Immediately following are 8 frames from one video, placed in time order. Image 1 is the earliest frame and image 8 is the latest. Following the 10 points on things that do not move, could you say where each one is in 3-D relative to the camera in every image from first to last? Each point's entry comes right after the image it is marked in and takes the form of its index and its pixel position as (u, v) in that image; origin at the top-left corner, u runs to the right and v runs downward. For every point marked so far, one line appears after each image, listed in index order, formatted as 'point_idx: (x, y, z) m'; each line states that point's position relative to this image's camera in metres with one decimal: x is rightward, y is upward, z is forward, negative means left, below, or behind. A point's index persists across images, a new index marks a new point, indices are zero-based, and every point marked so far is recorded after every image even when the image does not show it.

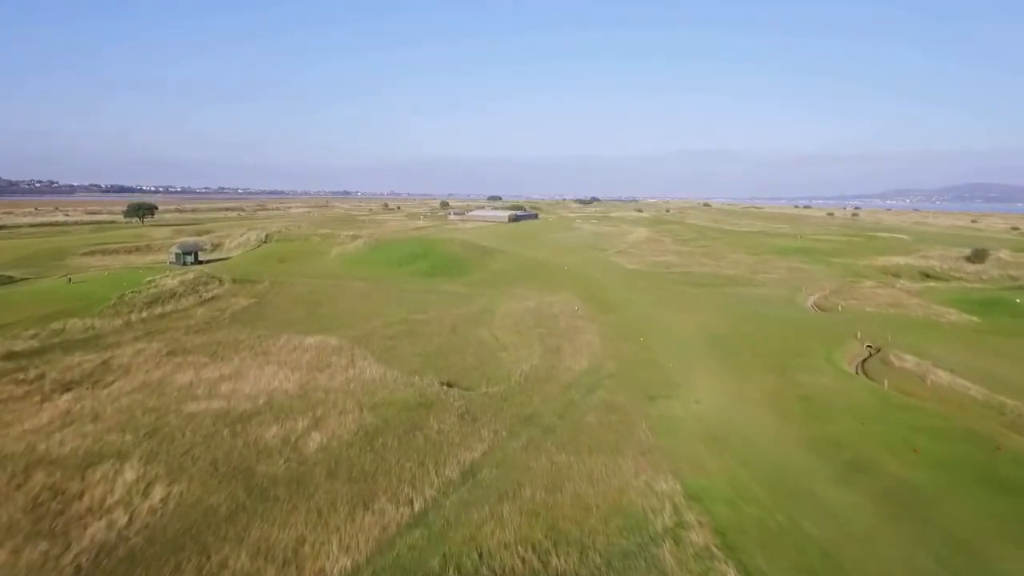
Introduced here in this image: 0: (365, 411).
0: (-4.4, -3.6, +16.0) m
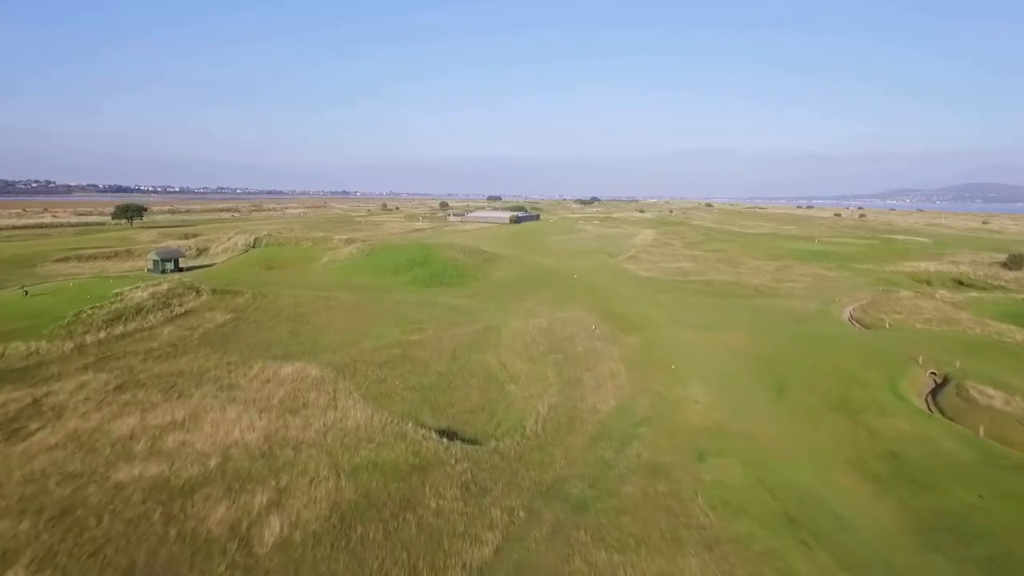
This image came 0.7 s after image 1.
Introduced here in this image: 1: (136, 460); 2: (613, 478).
0: (-3.9, -4.4, +12.5) m
1: (-9.3, -4.2, +13.4) m
2: (+2.4, -4.6, +13.0) m
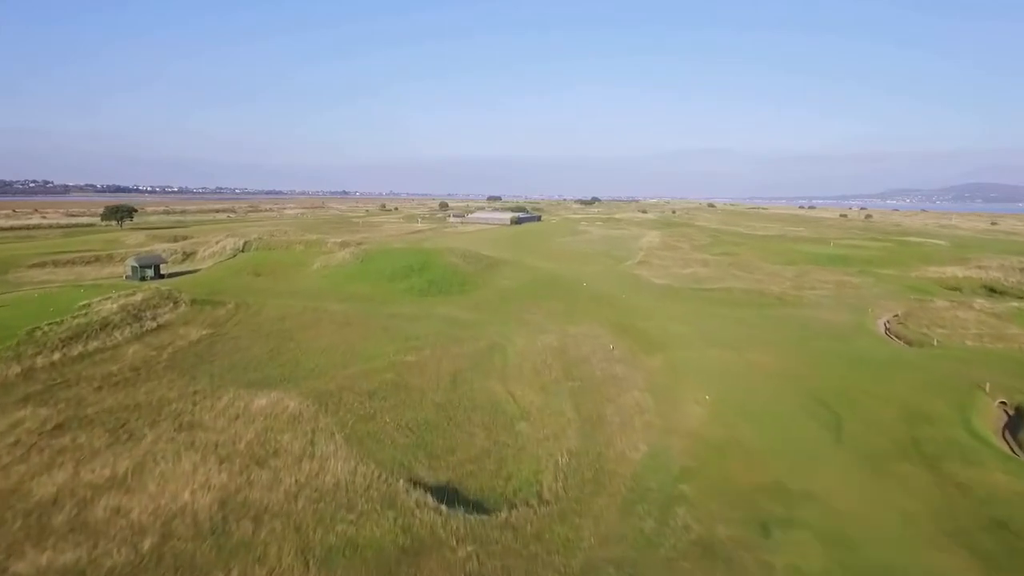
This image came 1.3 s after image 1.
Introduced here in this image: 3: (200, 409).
0: (-3.6, -5.0, +9.7) m
1: (-9.0, -4.9, +10.5) m
2: (+2.7, -5.2, +10.2) m
3: (-10.0, -3.9, +17.3) m
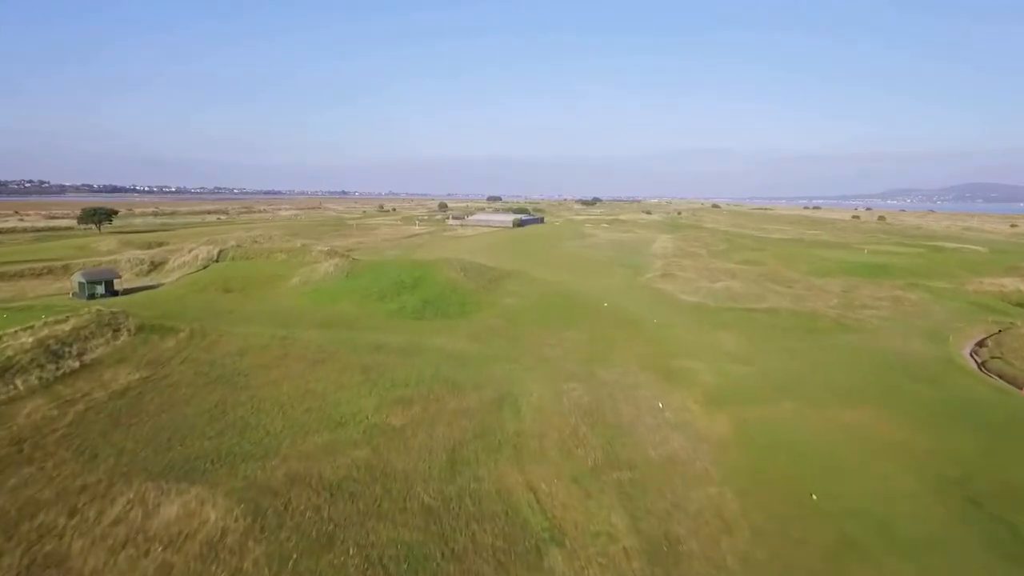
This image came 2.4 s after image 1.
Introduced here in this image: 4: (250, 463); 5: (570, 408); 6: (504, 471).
0: (-3.1, -6.3, +4.1) m
1: (-8.4, -6.1, +4.9) m
2: (+3.3, -6.5, +4.6) m
3: (-9.4, -5.1, +11.6) m
4: (-7.0, -4.7, +14.6) m
5: (+1.9, -3.9, +17.5) m
6: (-0.2, -4.8, +14.2) m
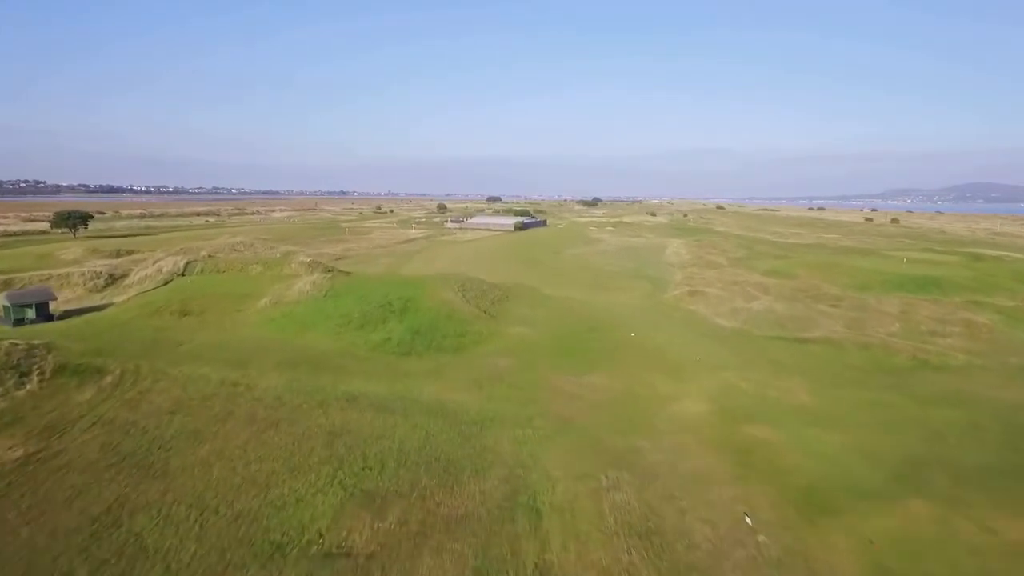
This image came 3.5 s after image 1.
0: (-2.6, -7.6, -1.5) m
1: (-8.0, -7.5, -0.6) m
2: (+3.7, -7.8, -1.0) m
3: (-9.0, -6.5, +6.1) m
4: (-6.6, -6.0, +9.1) m
5: (+2.3, -5.2, +11.9) m
6: (+0.2, -6.1, +8.6) m
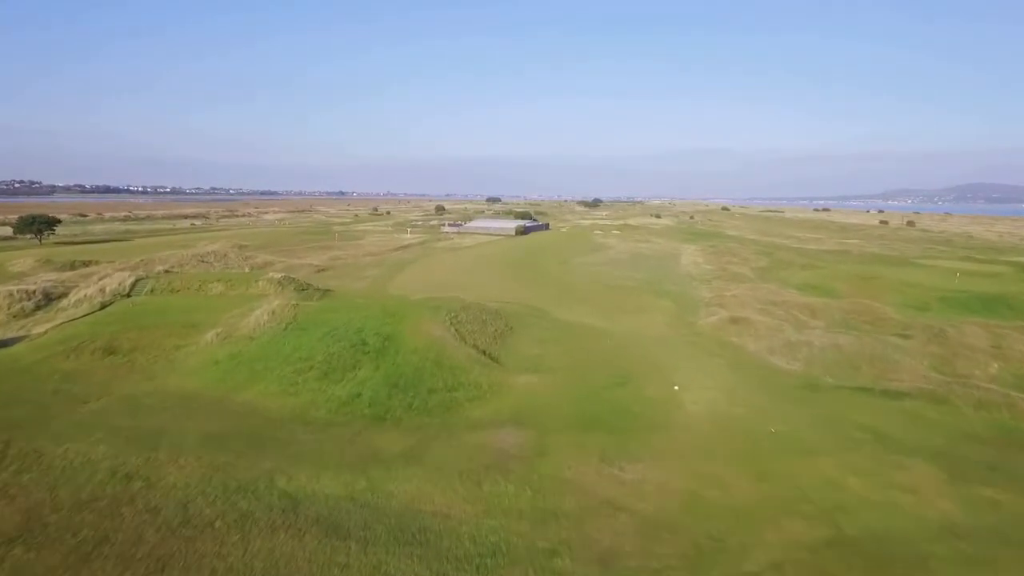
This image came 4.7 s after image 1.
0: (-2.3, -9.1, -7.8) m
1: (-7.7, -9.0, -6.9) m
2: (+4.0, -9.3, -7.3) m
3: (-8.7, -8.0, -0.2) m
4: (-6.3, -7.5, +2.8) m
5: (+2.6, -6.7, +5.6) m
6: (+0.5, -7.6, +2.3) m
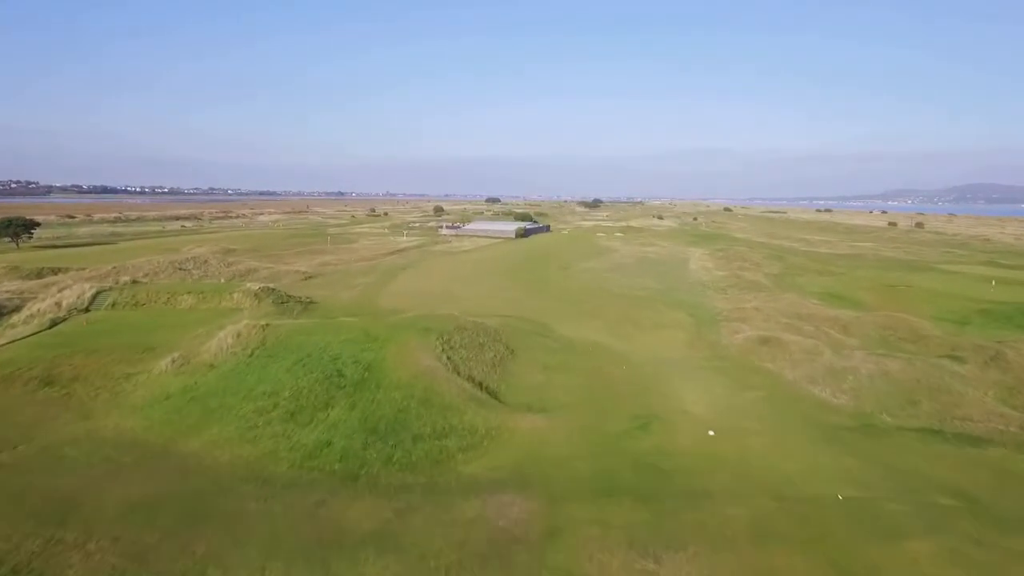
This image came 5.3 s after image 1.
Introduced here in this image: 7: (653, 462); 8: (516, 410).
0: (-2.3, -10.0, -11.3) m
1: (-7.6, -9.8, -10.5) m
2: (+4.1, -10.1, -10.8) m
3: (-8.6, -8.8, -3.8) m
4: (-6.3, -8.3, -0.8) m
5: (+2.6, -7.6, +2.1) m
6: (+0.6, -8.4, -1.2) m
7: (+4.1, -5.0, +15.9) m
8: (0.0, -4.3, +19.0) m
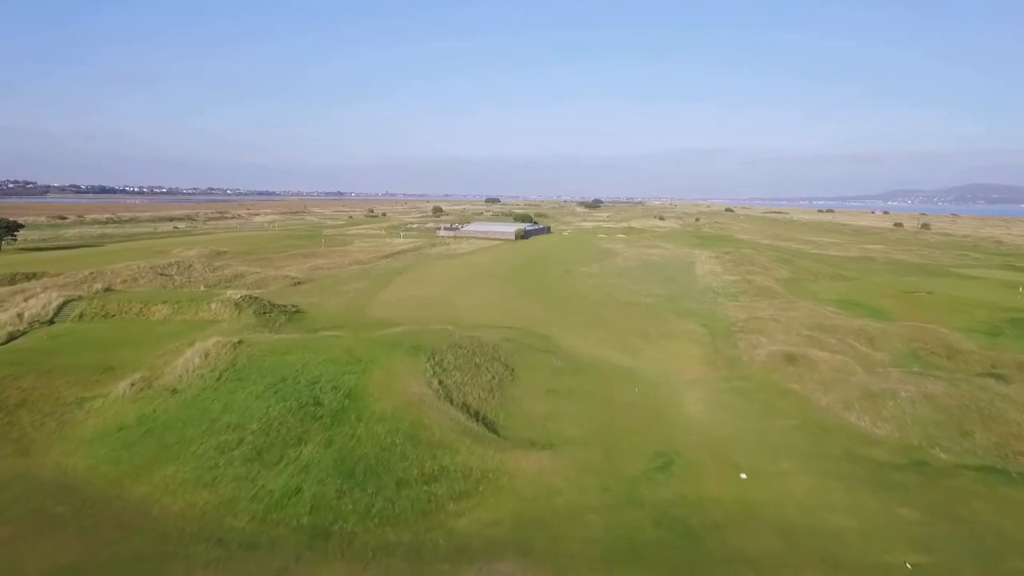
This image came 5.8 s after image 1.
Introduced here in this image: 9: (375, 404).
0: (-2.2, -10.5, -13.8) m
1: (-7.6, -10.3, -13.0) m
2: (+4.1, -10.7, -13.3) m
3: (-8.6, -9.3, -6.3) m
4: (-6.2, -8.9, -3.2) m
5: (+2.7, -8.1, -0.4) m
6: (+0.6, -9.0, -3.7) m
7: (+4.1, -5.6, +13.5) m
8: (0.0, -4.8, +16.5) m
9: (-4.5, -3.7, +17.5) m
